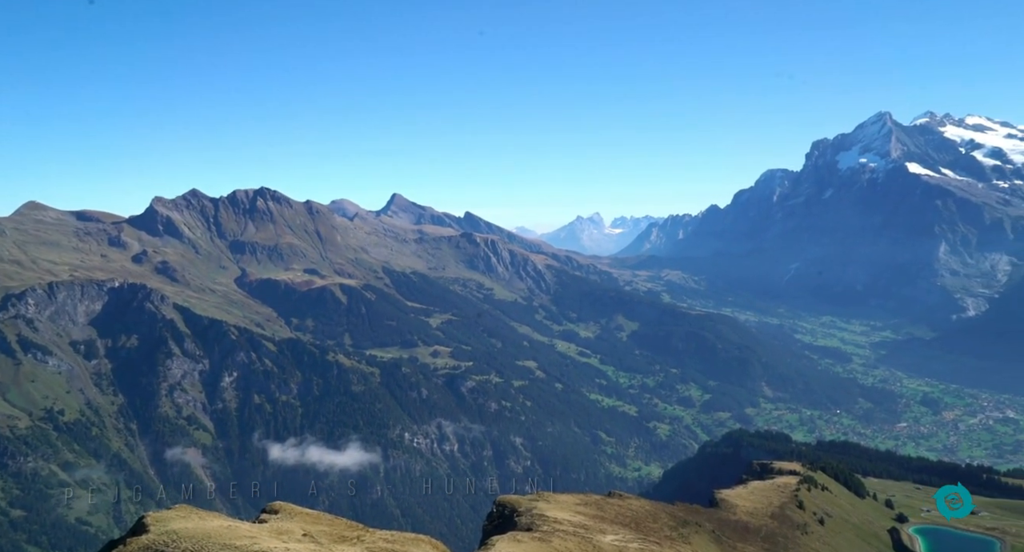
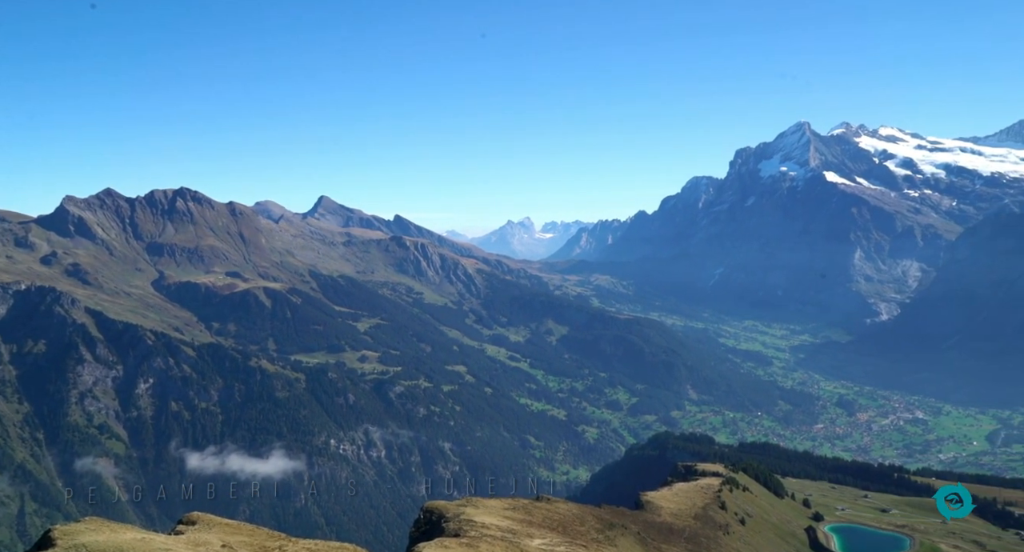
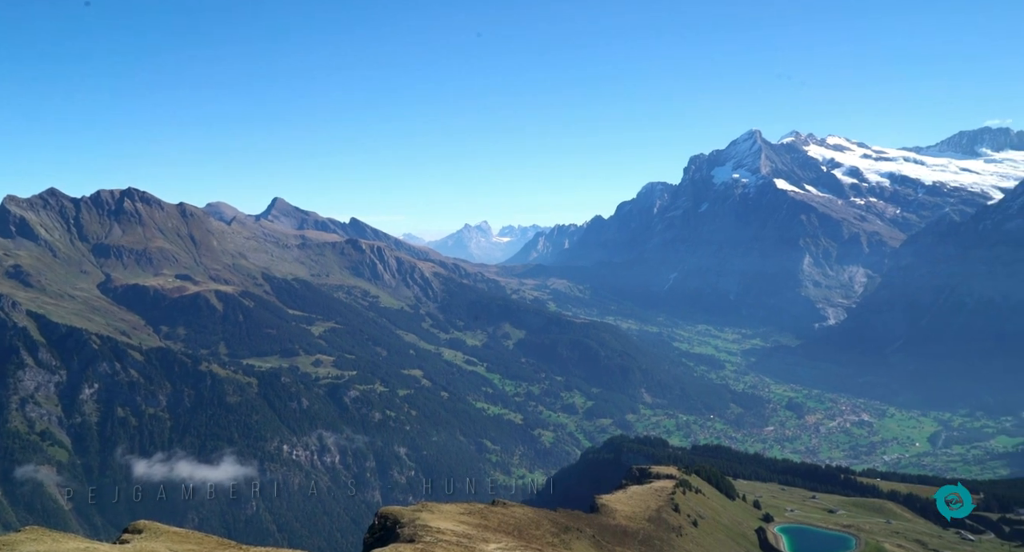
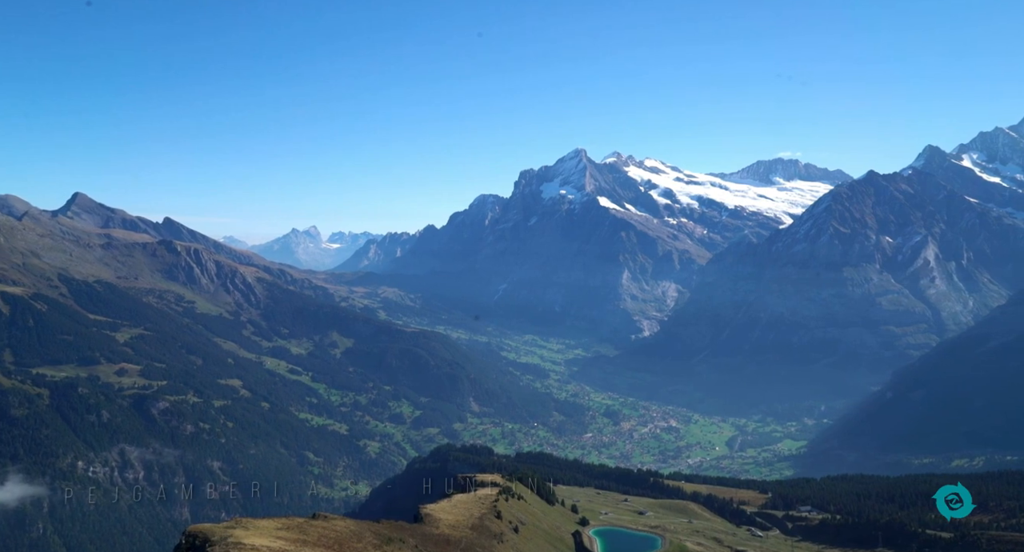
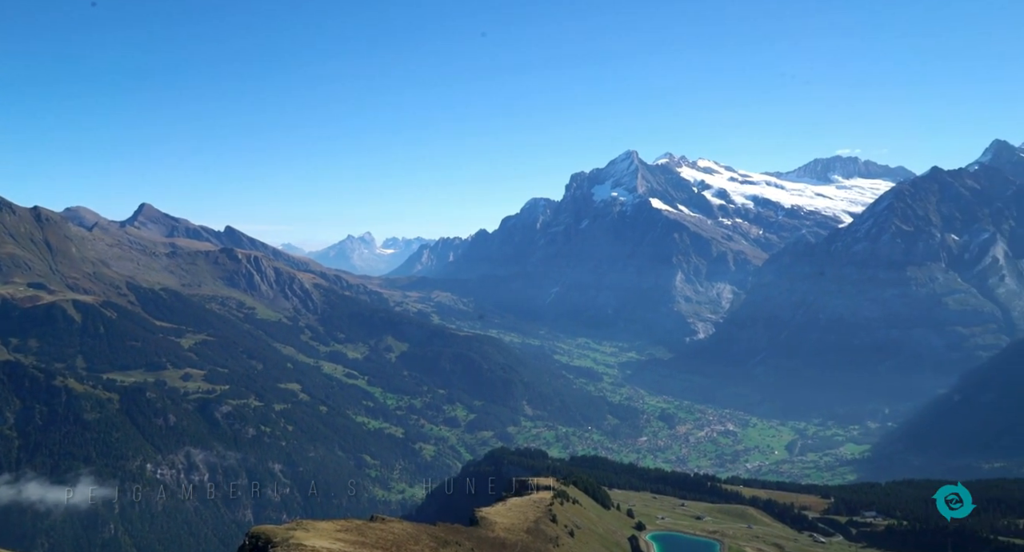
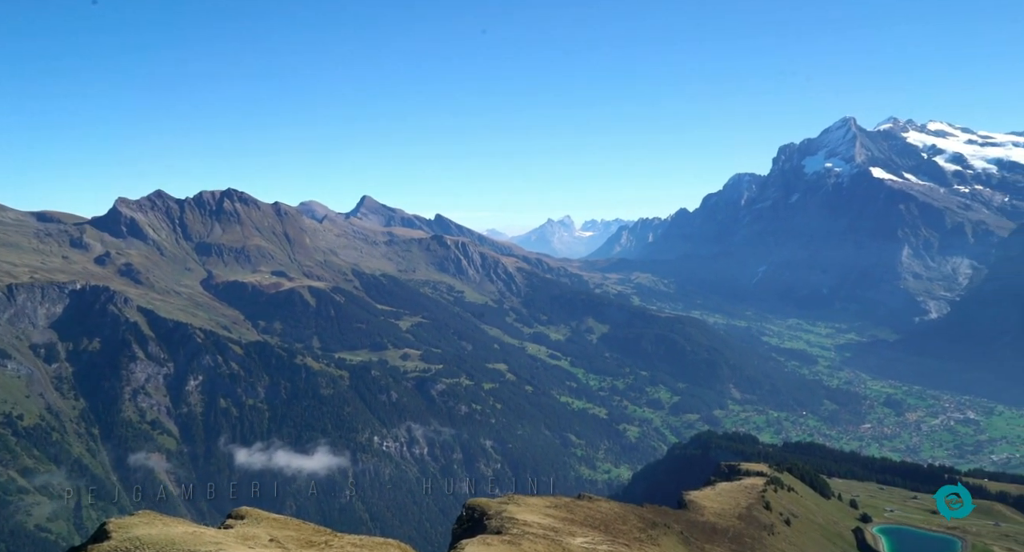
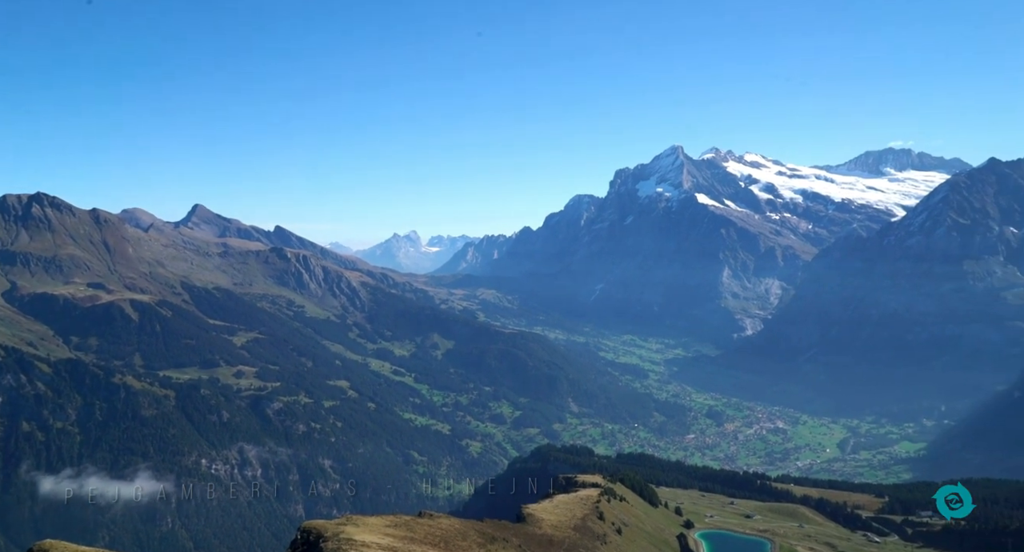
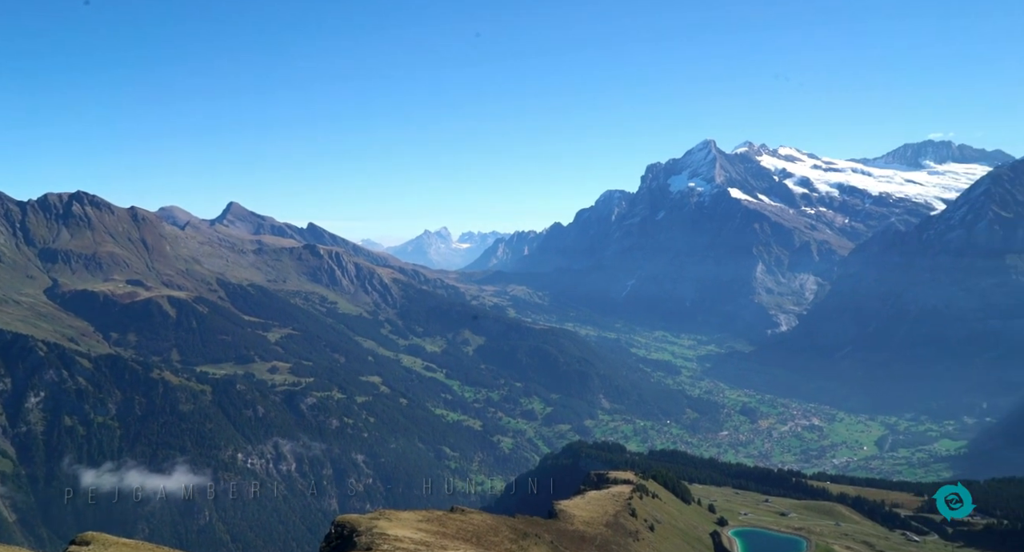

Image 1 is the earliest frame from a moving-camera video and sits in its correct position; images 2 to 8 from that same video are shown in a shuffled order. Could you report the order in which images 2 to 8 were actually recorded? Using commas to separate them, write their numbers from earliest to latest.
6, 2, 3, 8, 7, 5, 4
